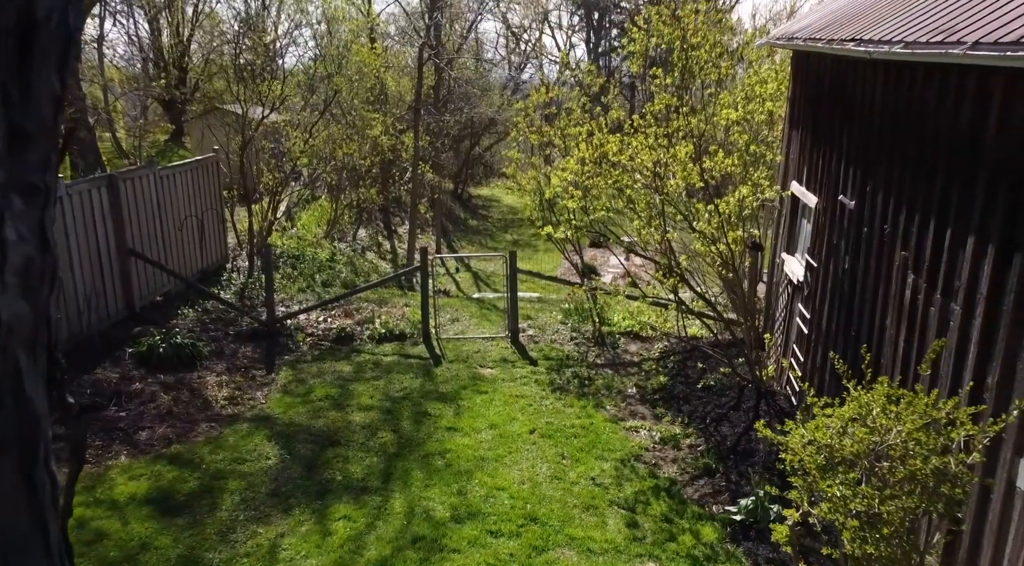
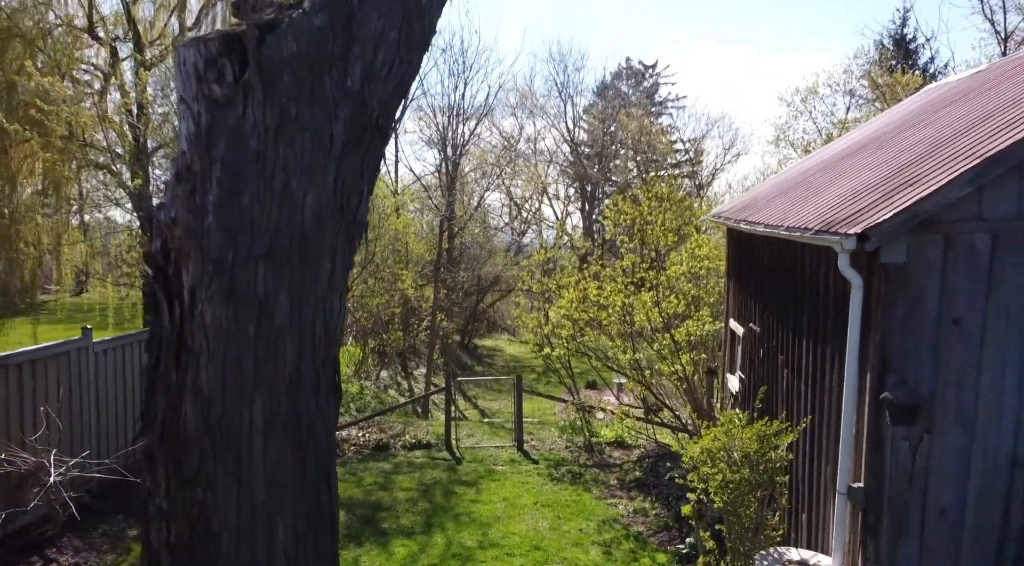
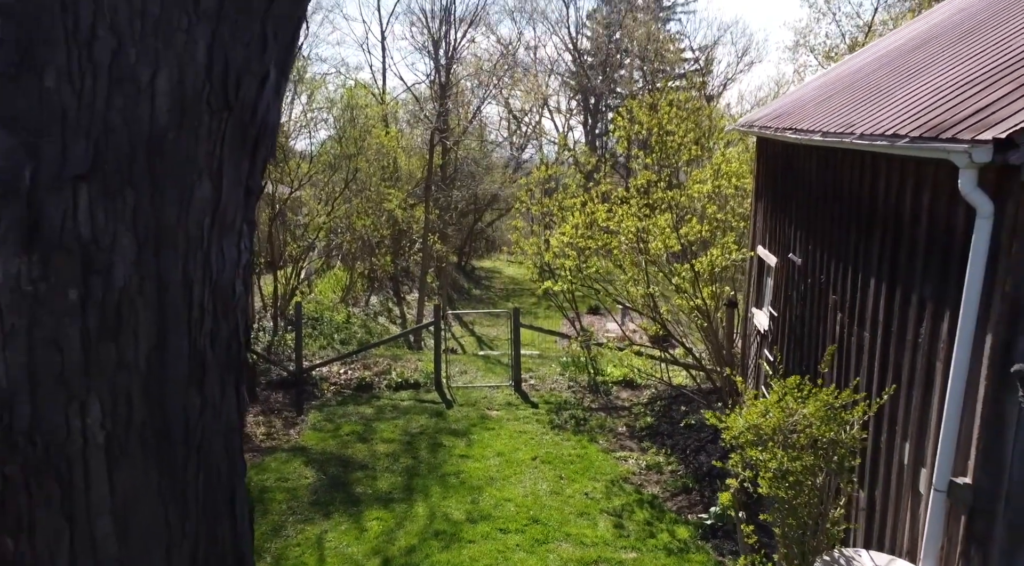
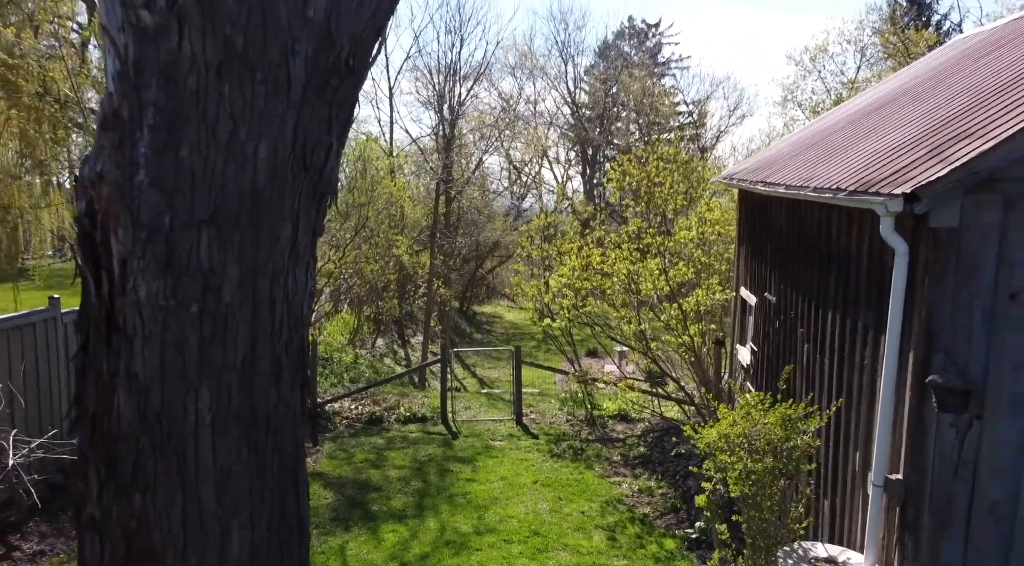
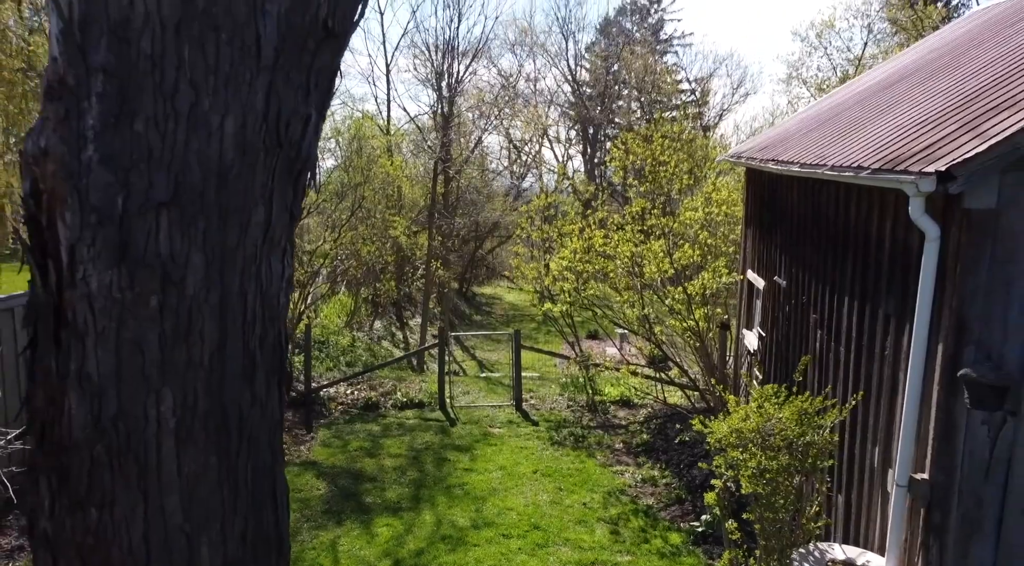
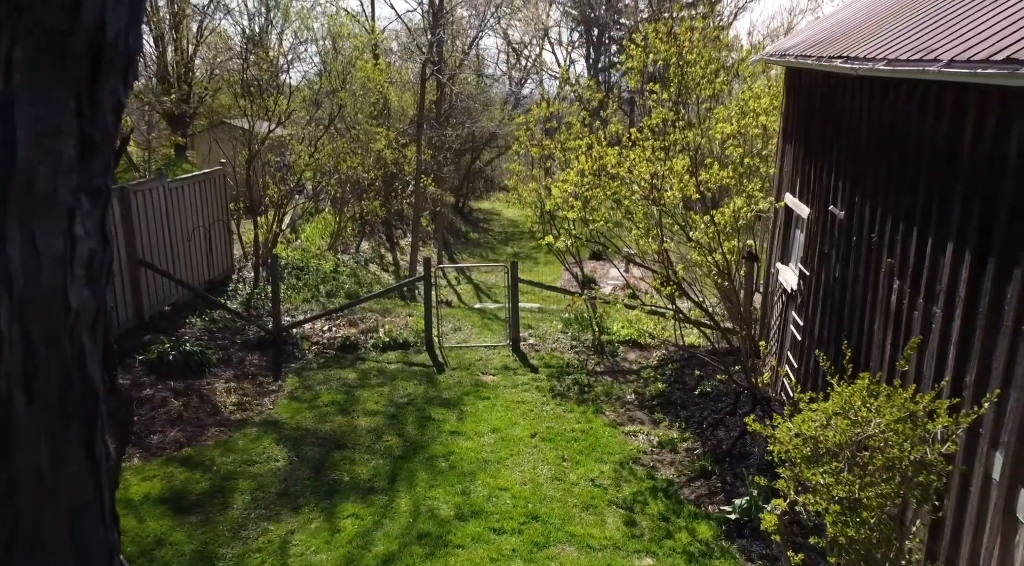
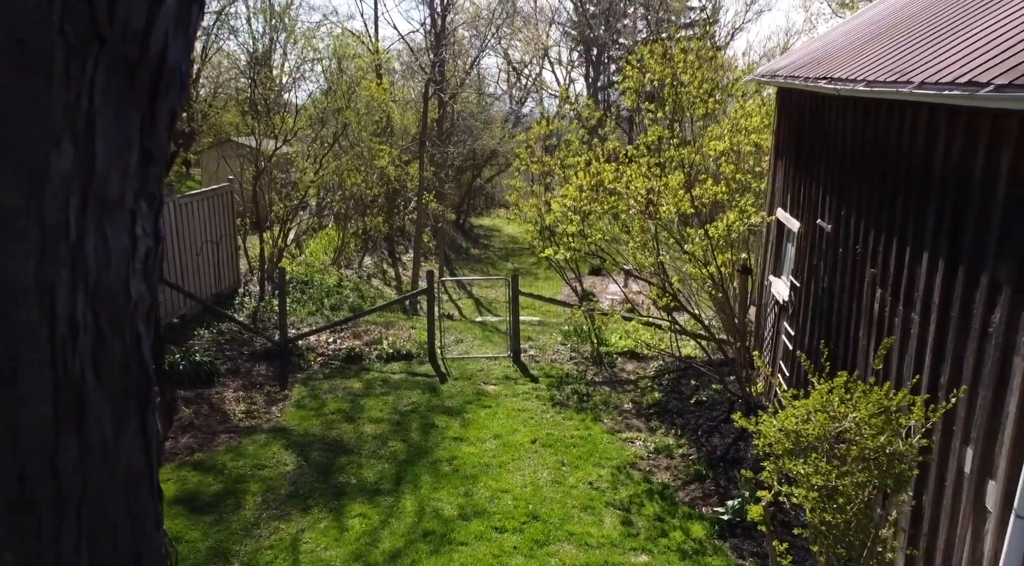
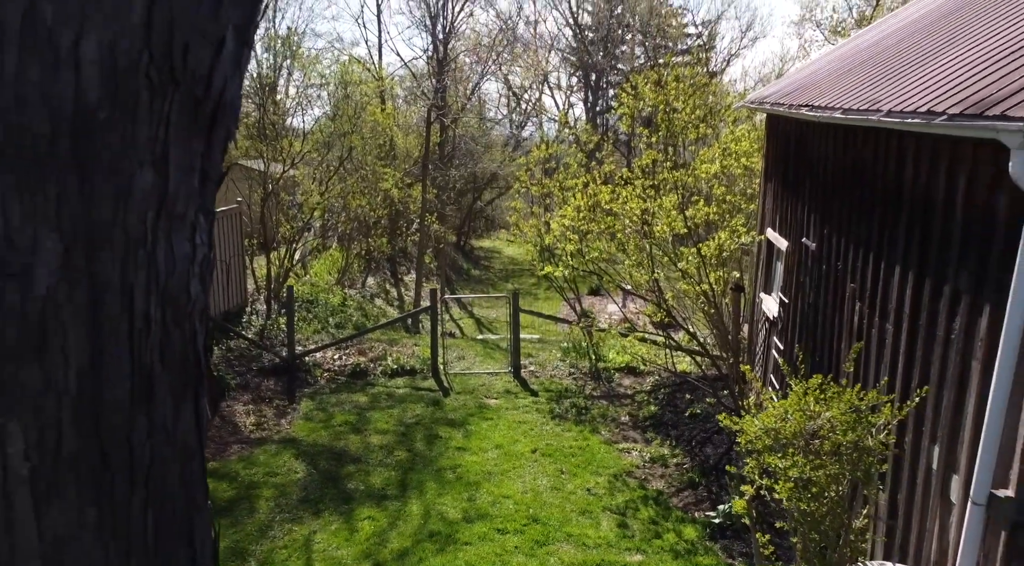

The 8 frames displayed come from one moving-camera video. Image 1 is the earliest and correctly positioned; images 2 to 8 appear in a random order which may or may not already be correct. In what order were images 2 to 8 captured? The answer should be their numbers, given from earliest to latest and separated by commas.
6, 7, 8, 3, 5, 4, 2
